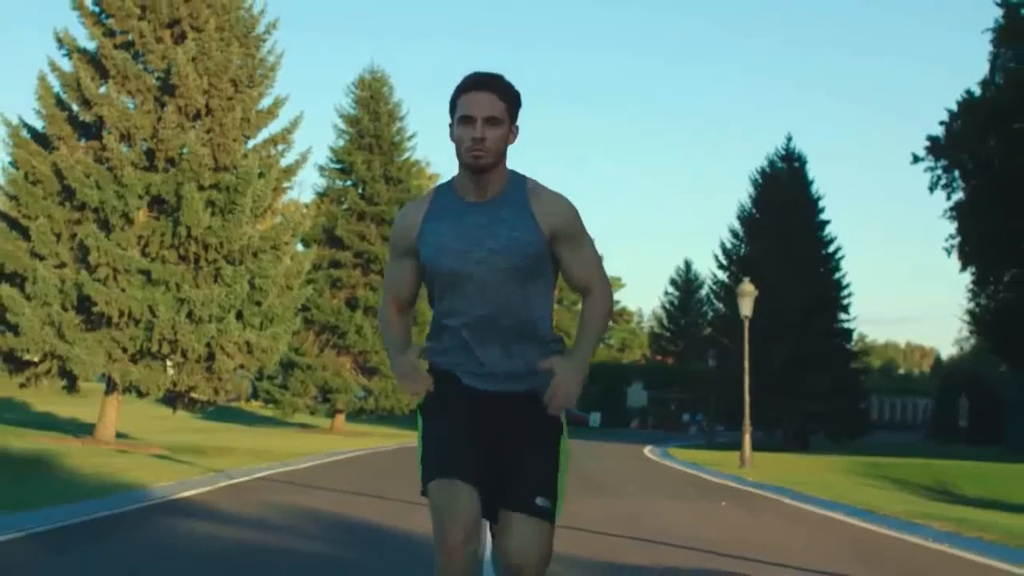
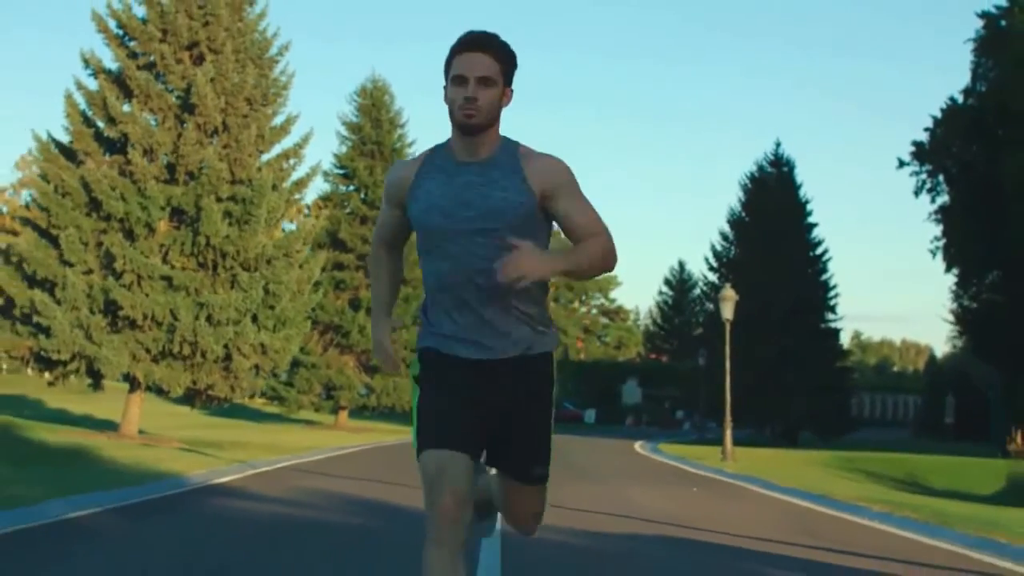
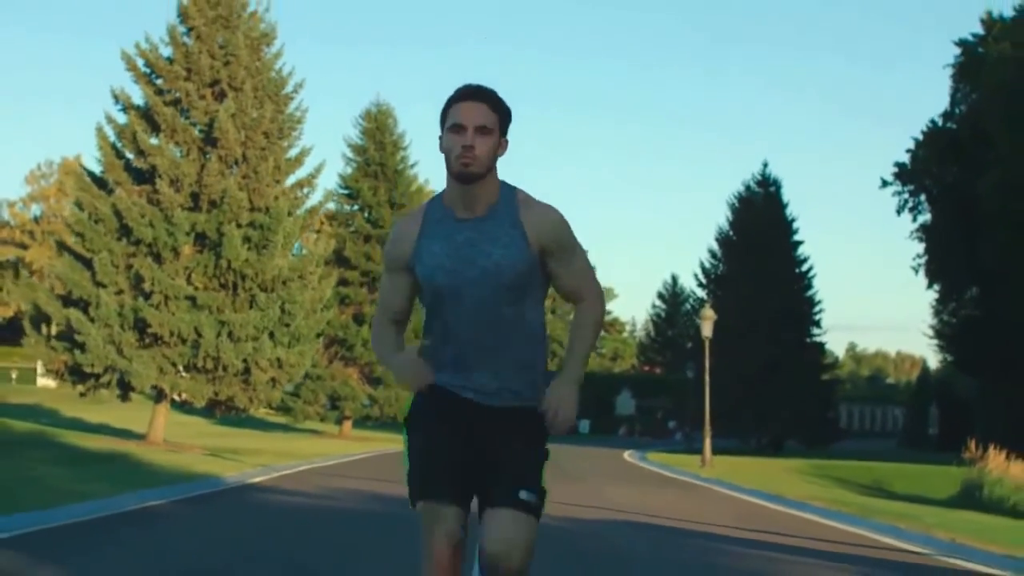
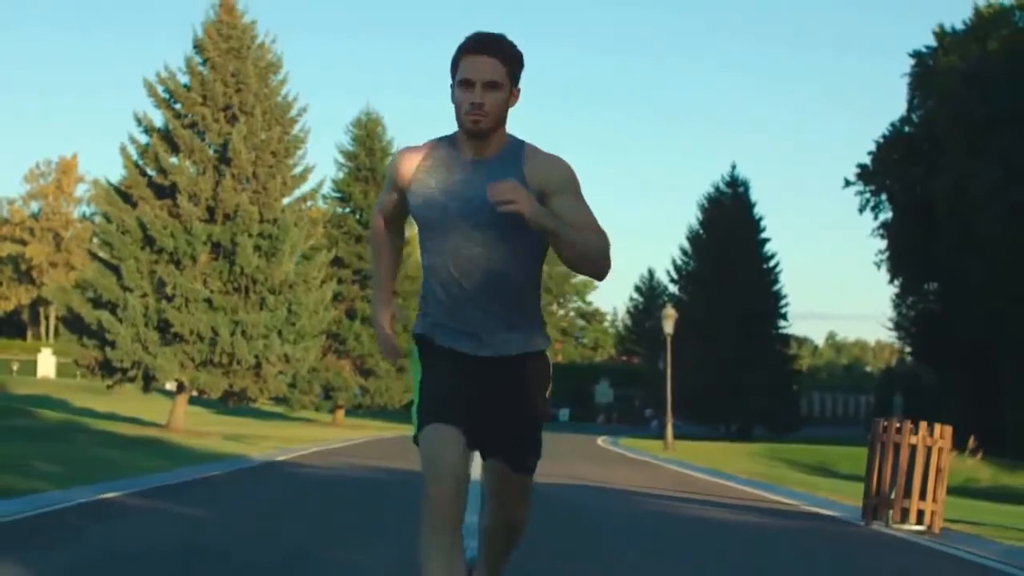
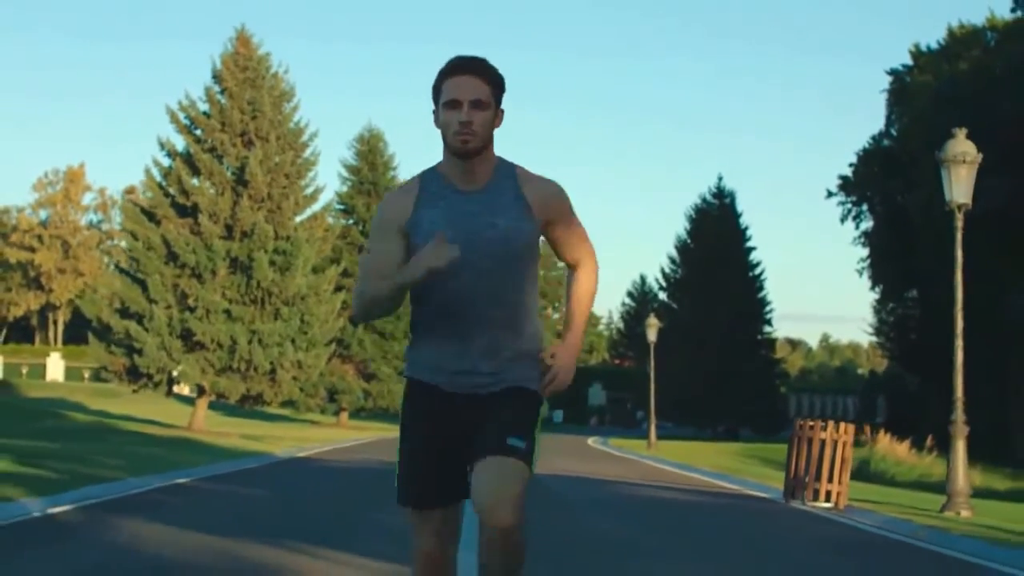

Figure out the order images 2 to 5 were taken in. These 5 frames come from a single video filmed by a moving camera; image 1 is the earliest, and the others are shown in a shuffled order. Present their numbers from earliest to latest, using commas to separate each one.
2, 3, 4, 5
